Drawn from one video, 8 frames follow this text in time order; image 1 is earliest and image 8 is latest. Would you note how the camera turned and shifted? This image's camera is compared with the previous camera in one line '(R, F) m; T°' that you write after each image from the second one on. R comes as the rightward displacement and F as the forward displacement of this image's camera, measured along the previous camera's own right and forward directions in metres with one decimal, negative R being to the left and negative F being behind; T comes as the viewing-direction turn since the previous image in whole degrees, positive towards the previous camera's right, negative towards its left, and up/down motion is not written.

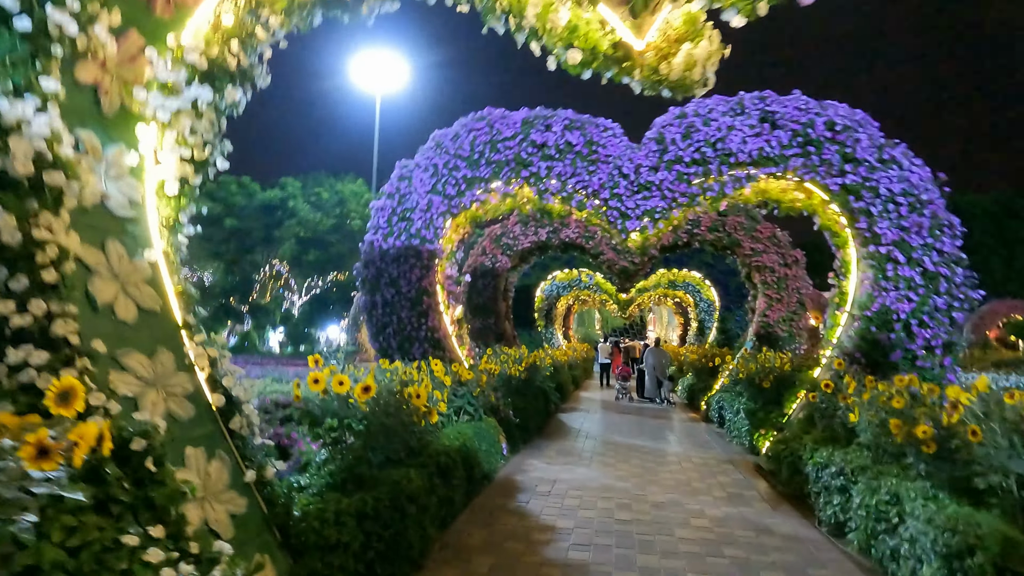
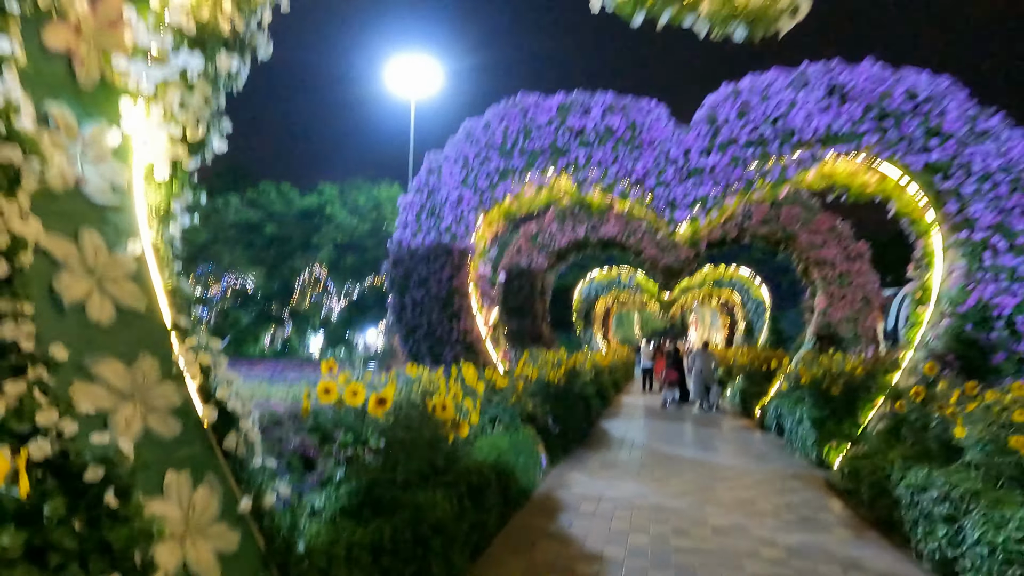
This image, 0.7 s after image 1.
(0.0, +0.5) m; -4°
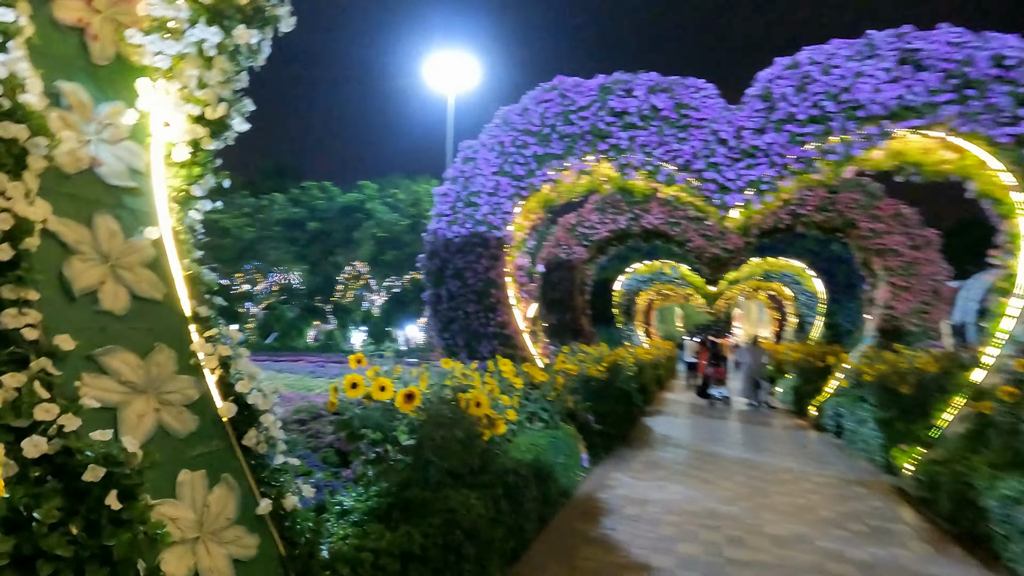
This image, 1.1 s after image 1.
(0.0, +0.3) m; -4°
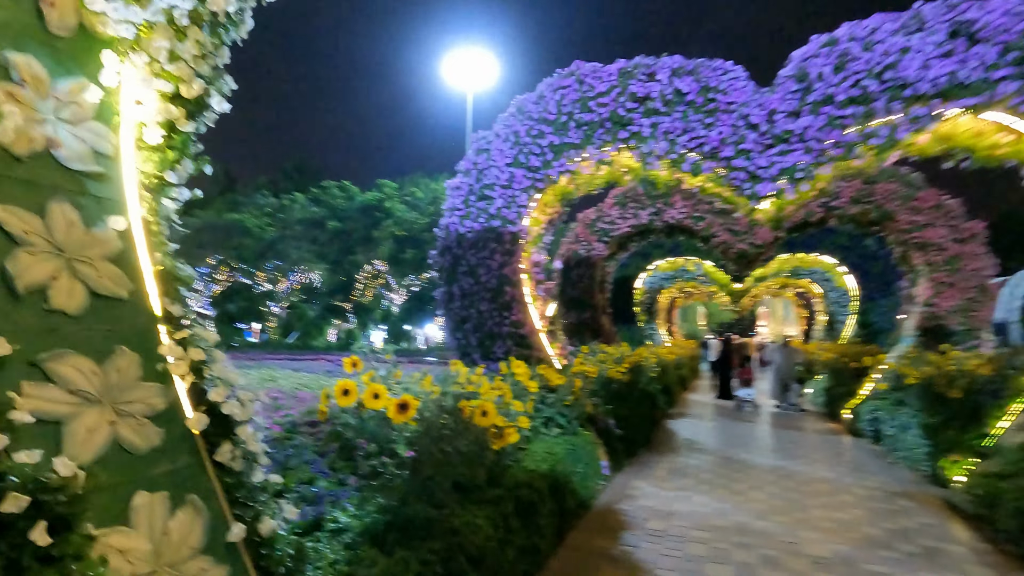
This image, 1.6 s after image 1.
(+0.1, +0.3) m; -2°
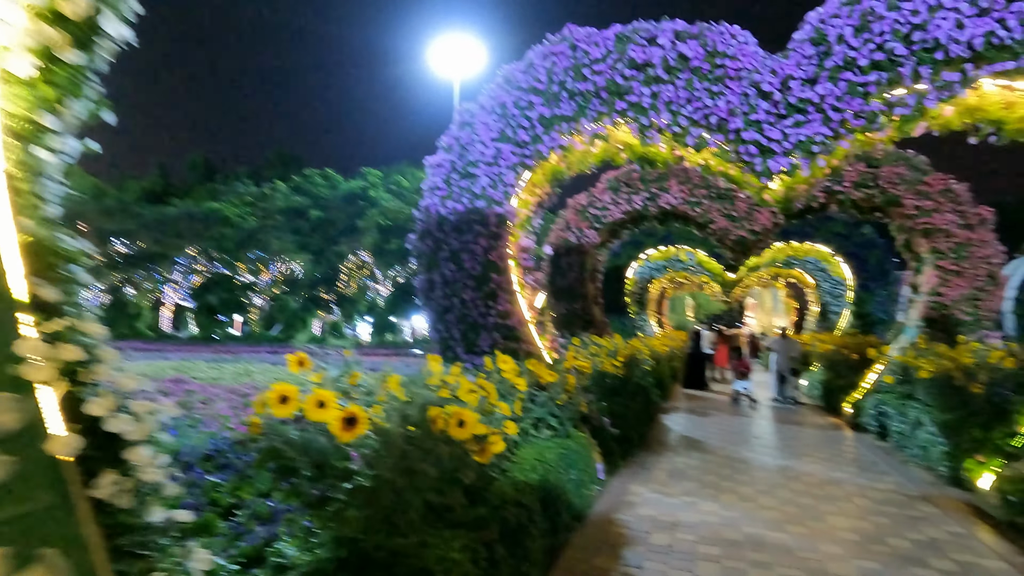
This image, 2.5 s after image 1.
(0.0, +0.6) m; +1°
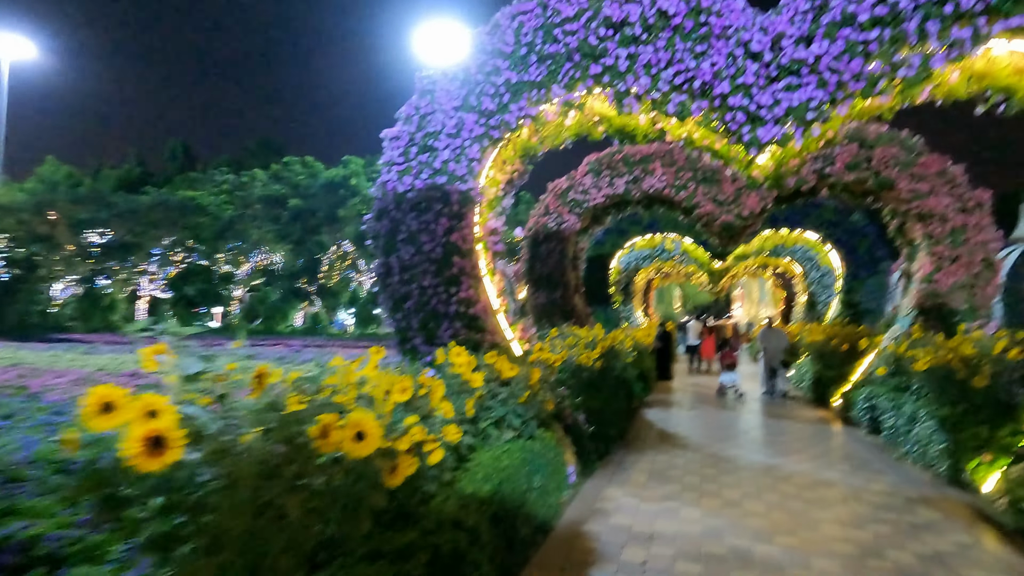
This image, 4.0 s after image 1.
(+0.2, +0.5) m; +1°
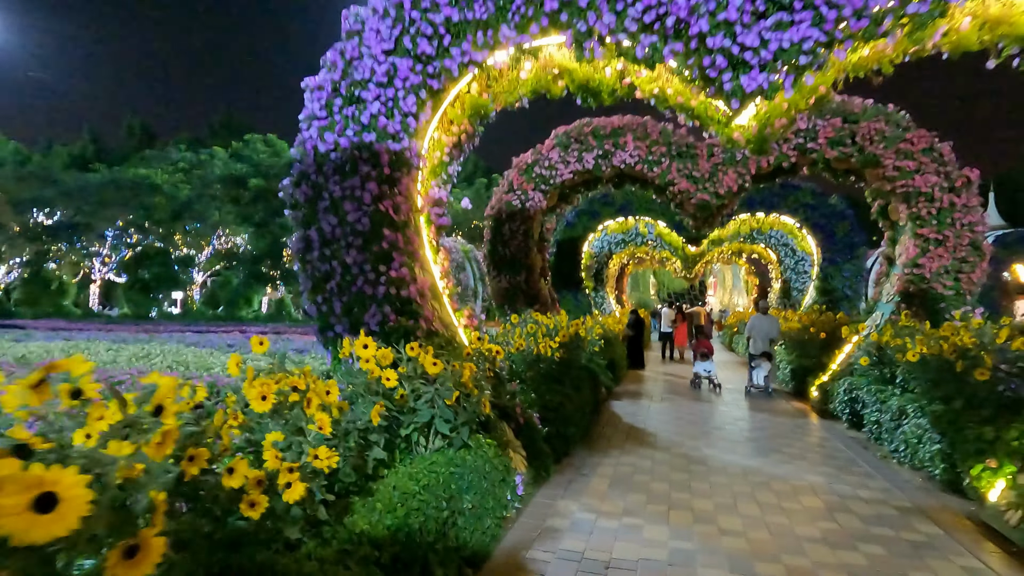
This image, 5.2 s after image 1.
(+0.3, +0.8) m; +2°
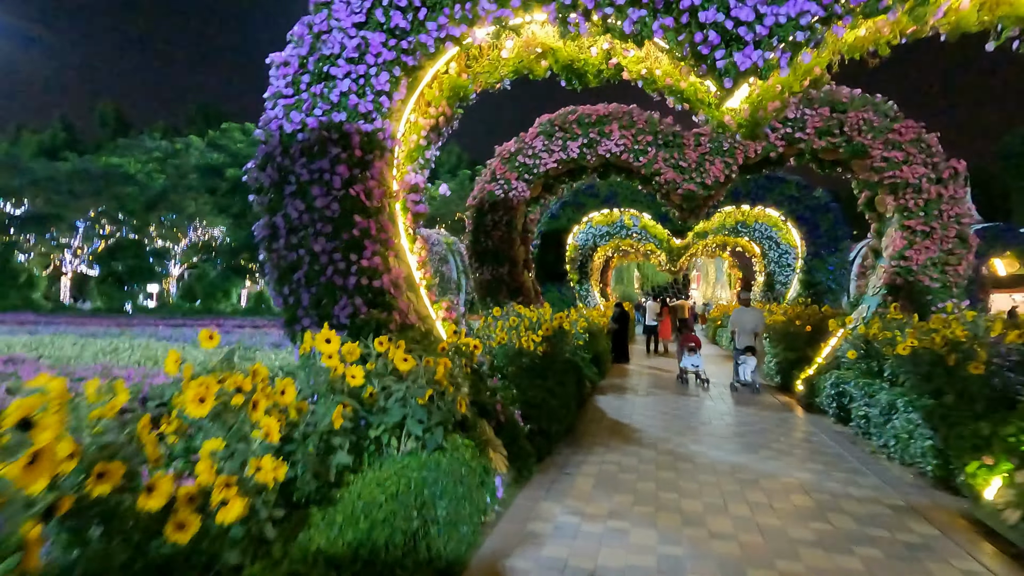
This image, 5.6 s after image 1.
(0.0, +0.2) m; +2°
